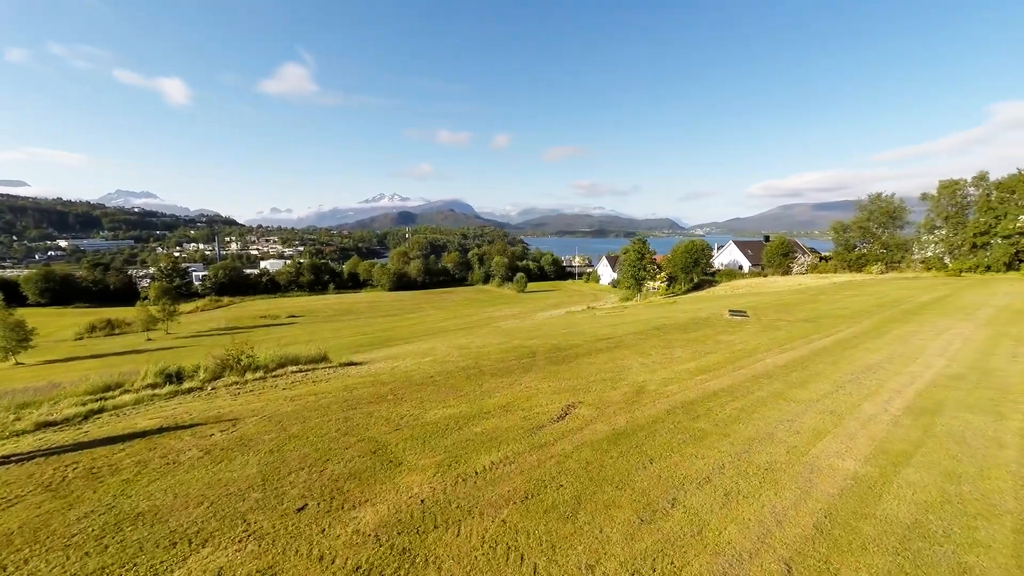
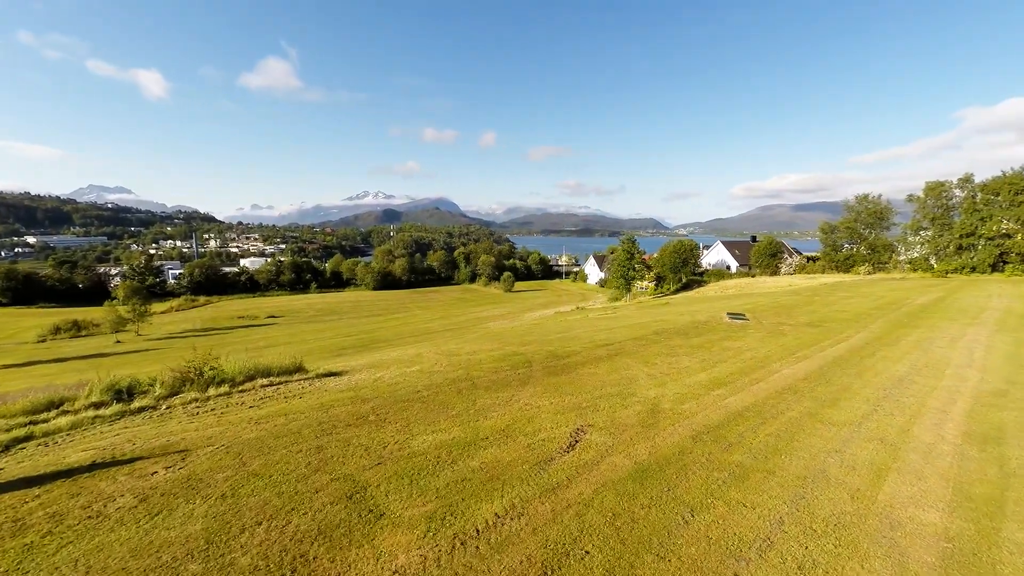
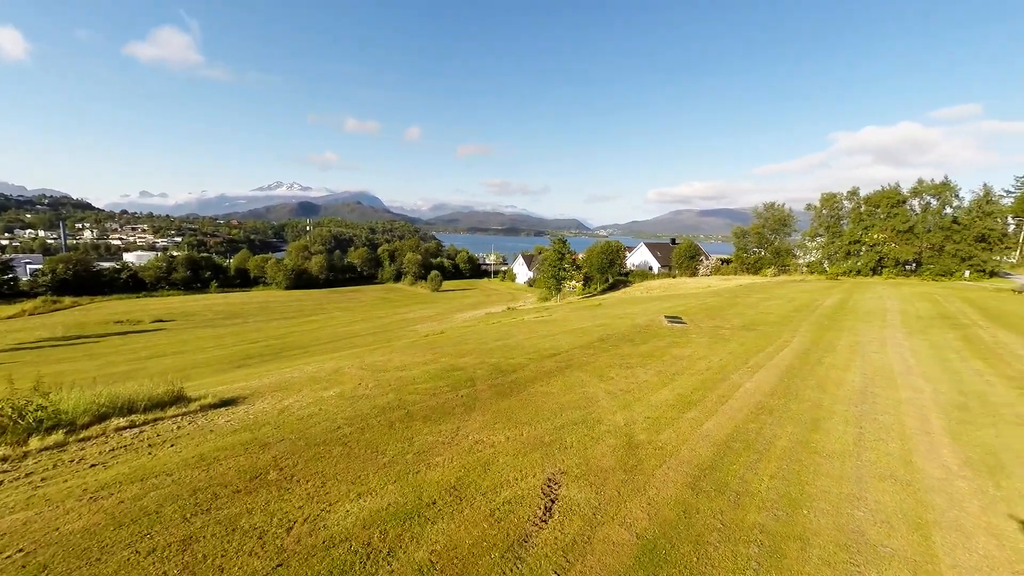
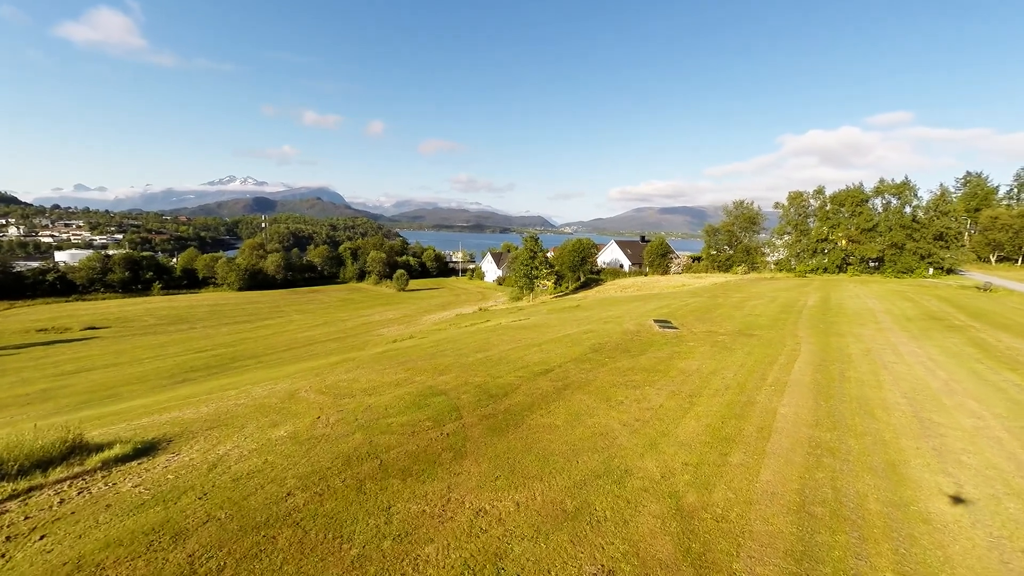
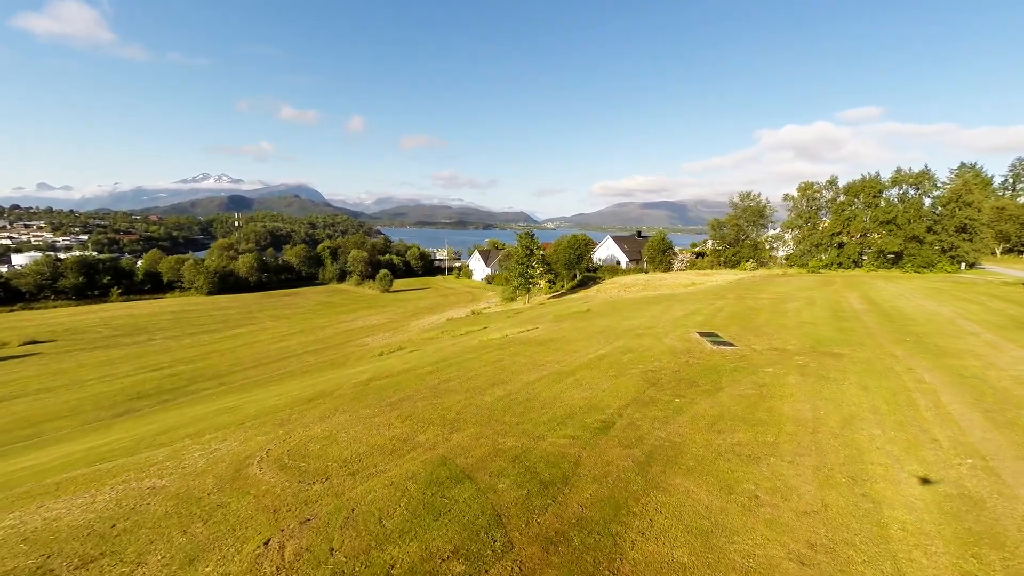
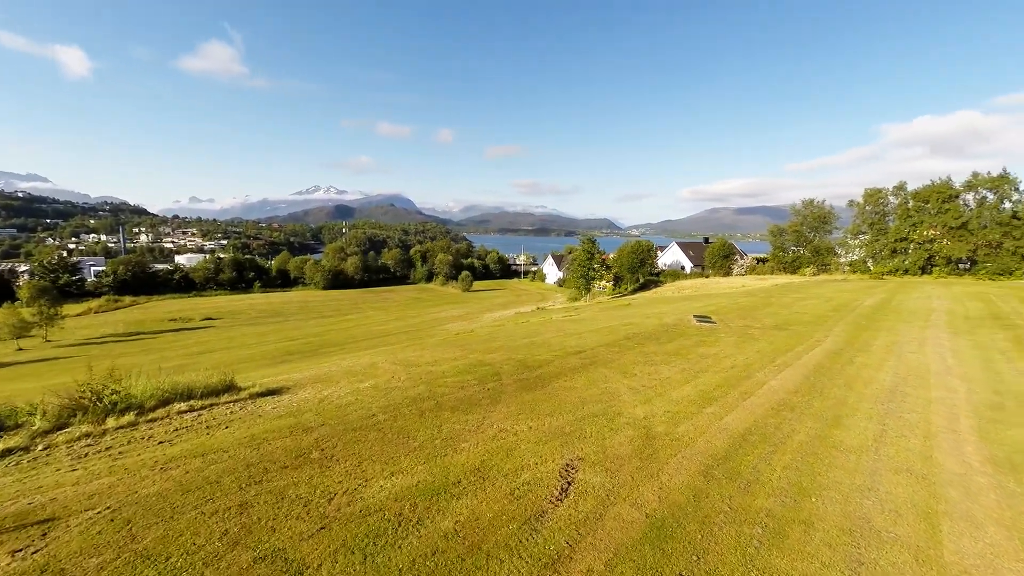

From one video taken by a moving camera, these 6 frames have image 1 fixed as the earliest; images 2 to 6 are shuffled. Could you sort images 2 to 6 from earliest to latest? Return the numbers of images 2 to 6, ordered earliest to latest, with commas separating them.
2, 6, 3, 4, 5
